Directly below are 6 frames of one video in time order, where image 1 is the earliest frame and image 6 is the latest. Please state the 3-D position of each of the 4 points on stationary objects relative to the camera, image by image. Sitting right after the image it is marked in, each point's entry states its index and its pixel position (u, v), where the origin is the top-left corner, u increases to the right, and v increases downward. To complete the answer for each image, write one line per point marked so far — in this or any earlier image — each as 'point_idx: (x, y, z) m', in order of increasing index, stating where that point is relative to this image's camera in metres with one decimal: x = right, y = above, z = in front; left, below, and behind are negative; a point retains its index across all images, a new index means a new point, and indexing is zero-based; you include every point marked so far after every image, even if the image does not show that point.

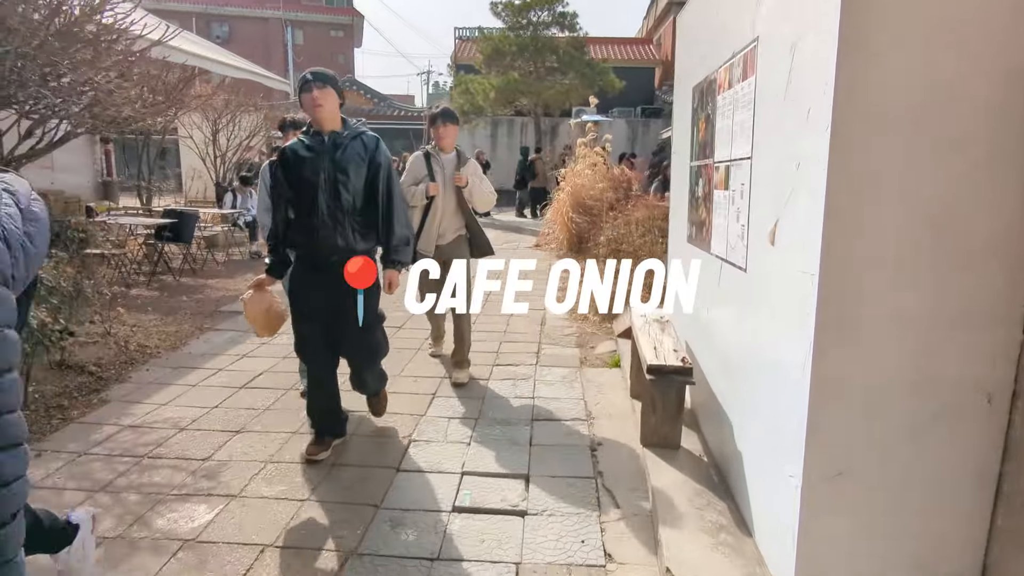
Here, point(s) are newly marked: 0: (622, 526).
0: (+0.4, -0.9, +2.3) m
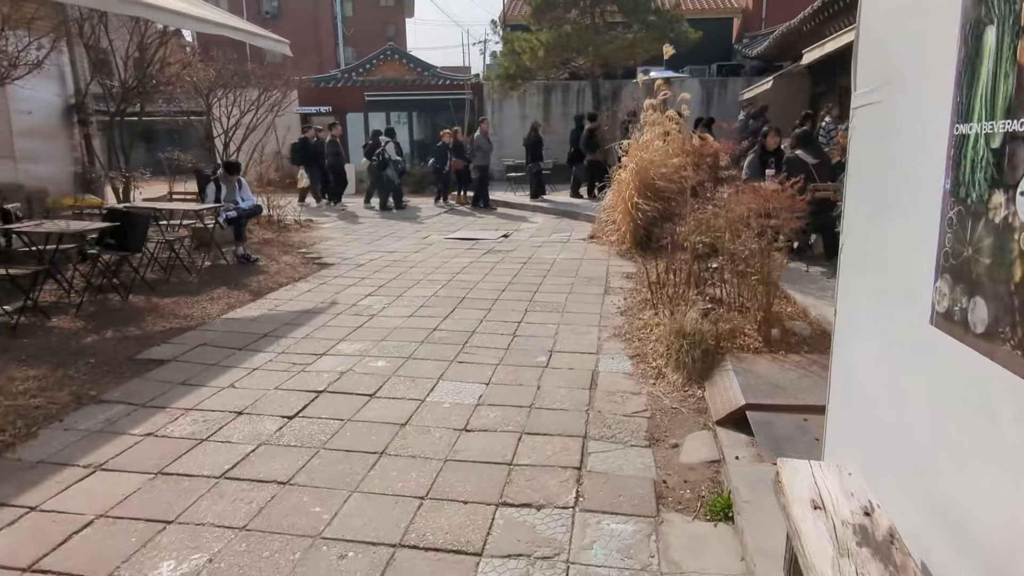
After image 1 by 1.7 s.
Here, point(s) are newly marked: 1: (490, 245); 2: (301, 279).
0: (+0.3, -1.3, +0.4) m
1: (-0.3, +0.6, +8.2) m
2: (-2.2, +0.1, +6.3) m
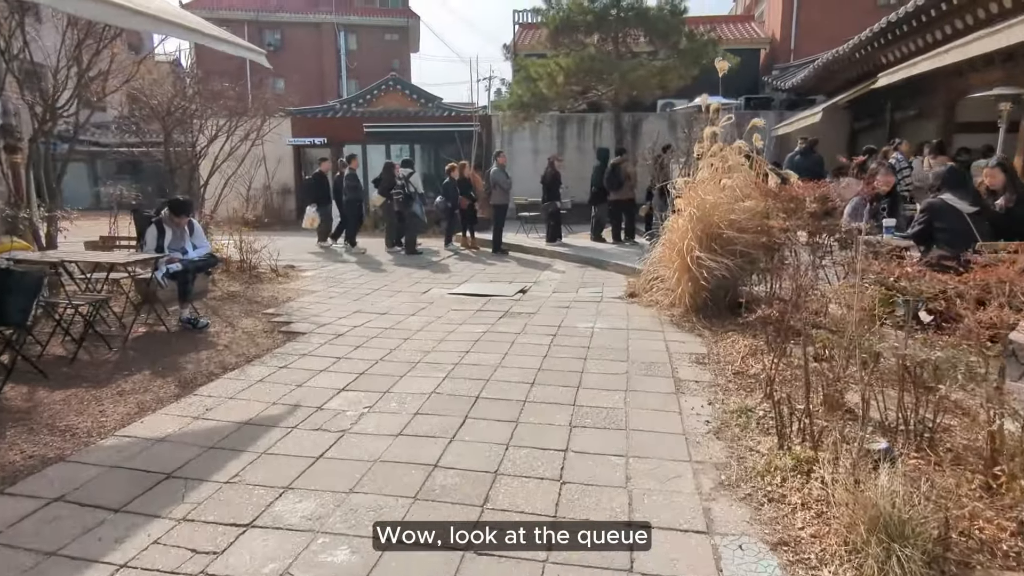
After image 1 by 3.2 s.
0: (+0.5, -1.6, -1.3) m
1: (-0.1, -0.2, +6.6) m
2: (-2.0, -0.5, +4.7) m
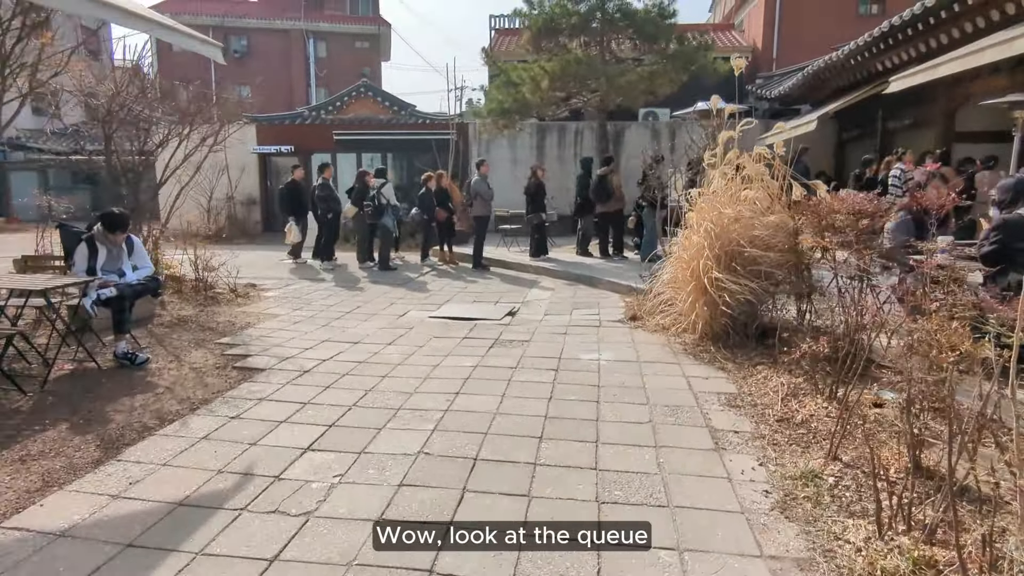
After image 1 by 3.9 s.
0: (+0.8, -1.7, -2.0) m
1: (-0.2, -0.4, +5.9) m
2: (-2.0, -0.7, +3.9) m
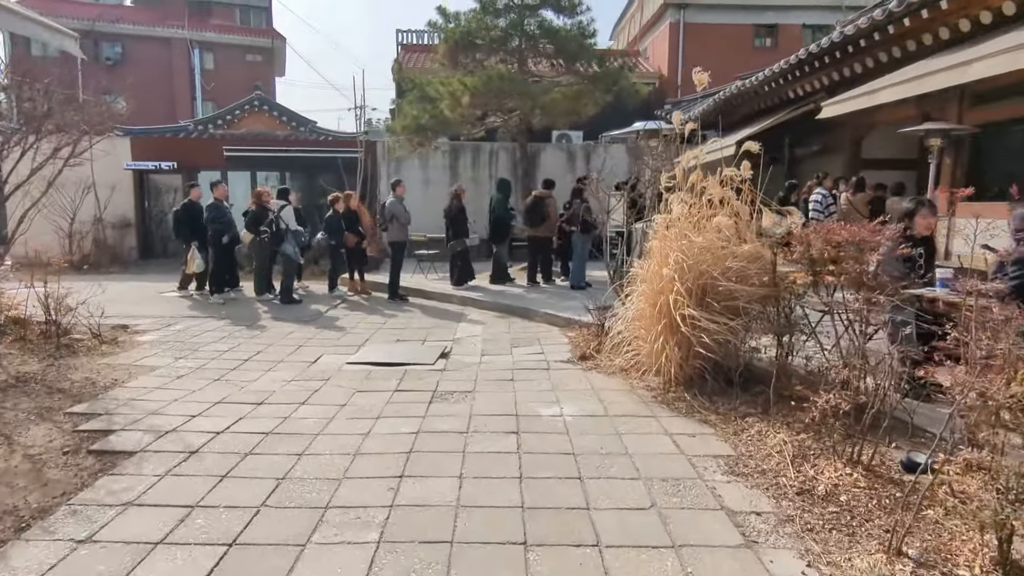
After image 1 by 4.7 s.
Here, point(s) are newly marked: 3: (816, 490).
0: (+1.5, -1.7, -2.6) m
1: (-0.7, -0.7, +5.0) m
2: (-2.1, -1.0, +2.7) m
3: (+1.5, -1.0, +2.9) m
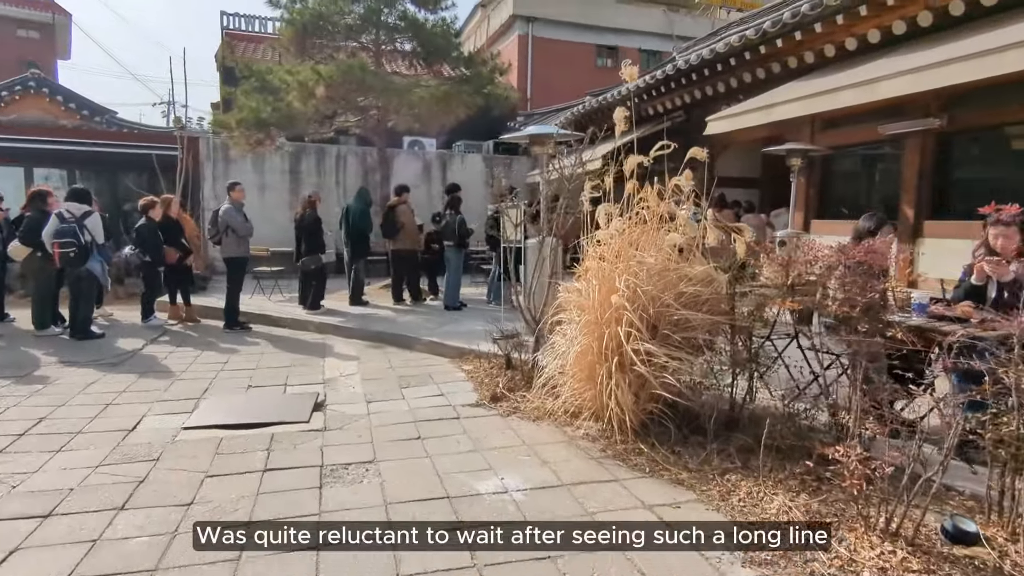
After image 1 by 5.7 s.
0: (+2.9, -1.8, -3.0) m
1: (-1.2, -1.0, +3.7) m
2: (-2.0, -1.2, +1.2) m
3: (+1.4, -1.1, +2.4) m
